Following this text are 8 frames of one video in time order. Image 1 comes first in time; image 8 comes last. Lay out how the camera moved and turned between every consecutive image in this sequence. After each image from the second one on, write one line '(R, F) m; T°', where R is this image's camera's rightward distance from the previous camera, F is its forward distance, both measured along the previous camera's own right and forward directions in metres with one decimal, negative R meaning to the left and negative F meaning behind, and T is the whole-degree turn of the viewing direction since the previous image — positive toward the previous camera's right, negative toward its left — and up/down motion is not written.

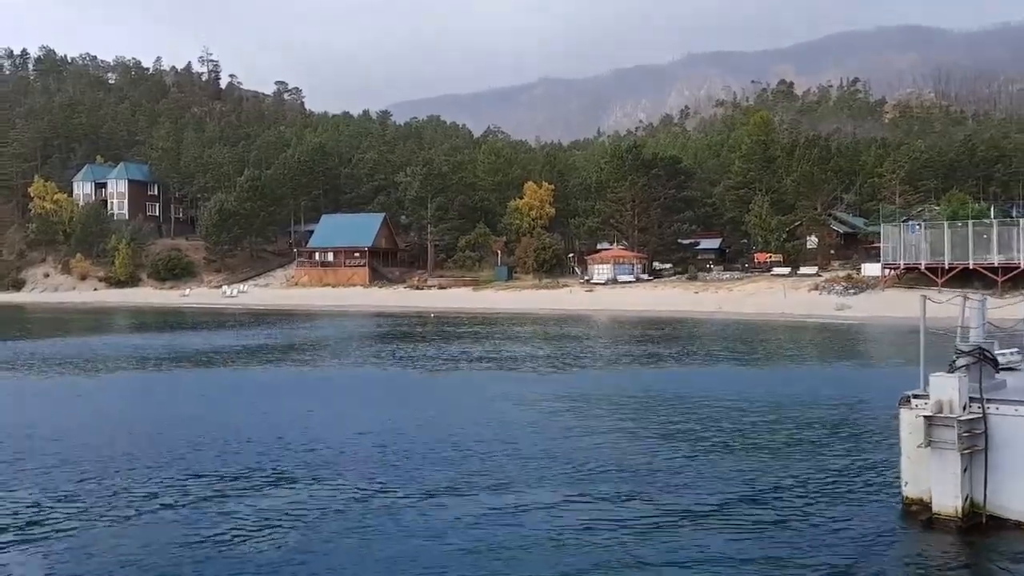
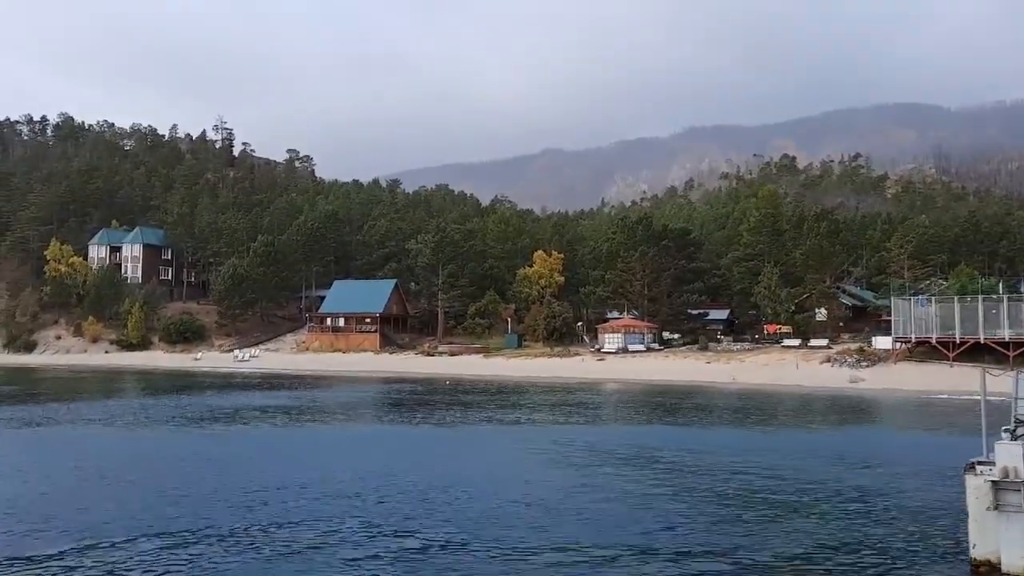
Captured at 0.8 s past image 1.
(-0.7, -0.5) m; 0°
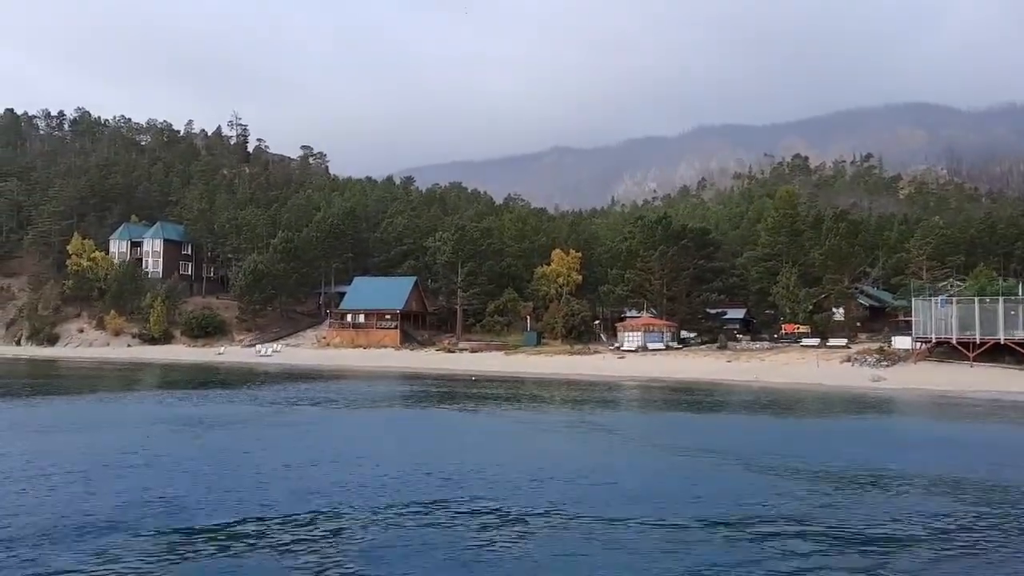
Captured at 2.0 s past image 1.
(-1.0, -0.7) m; 0°
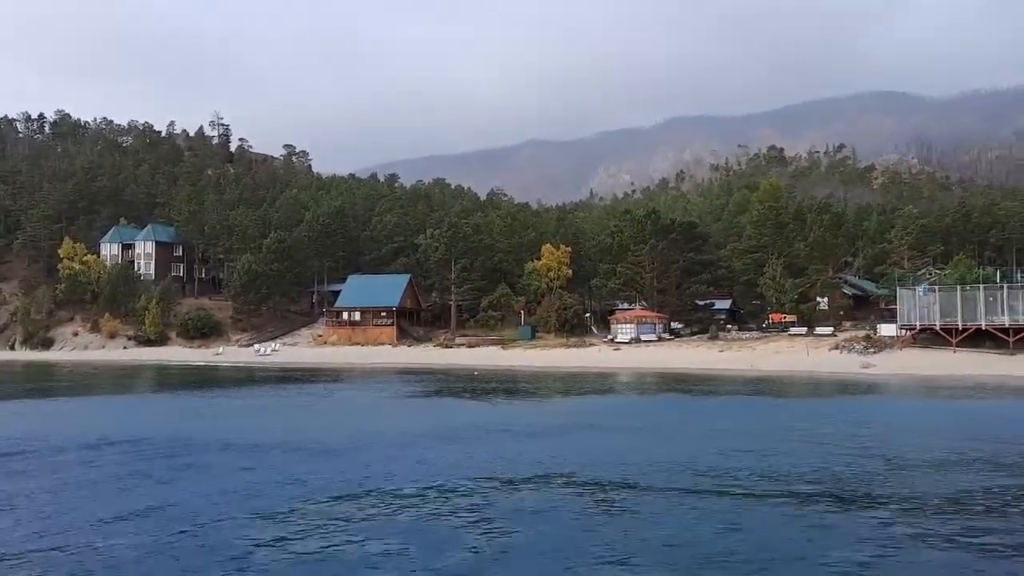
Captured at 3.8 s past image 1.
(-1.5, -1.5) m; +2°
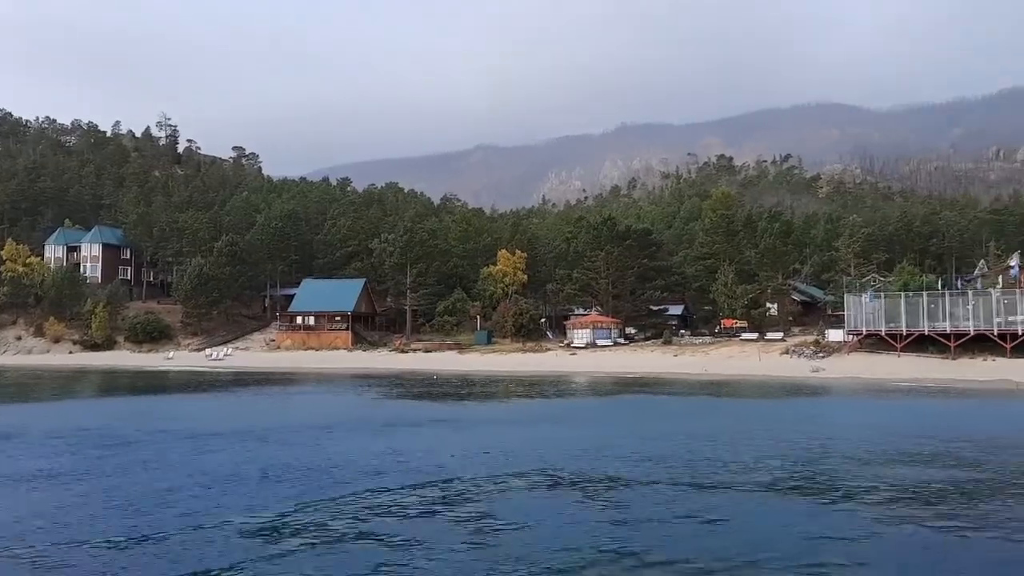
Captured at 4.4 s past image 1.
(-0.5, -0.3) m; +3°
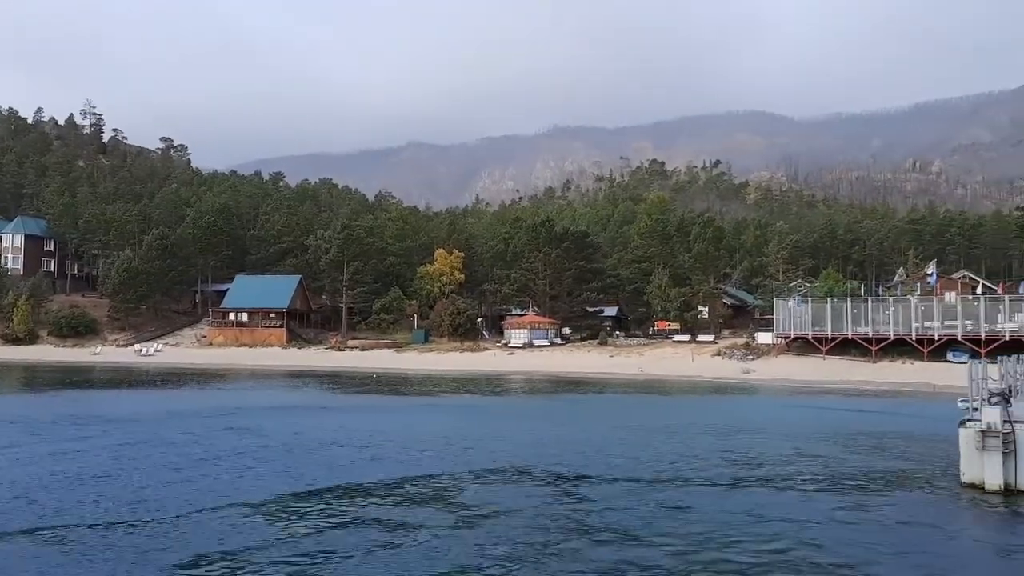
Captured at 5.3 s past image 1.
(-0.6, -0.4) m; +5°
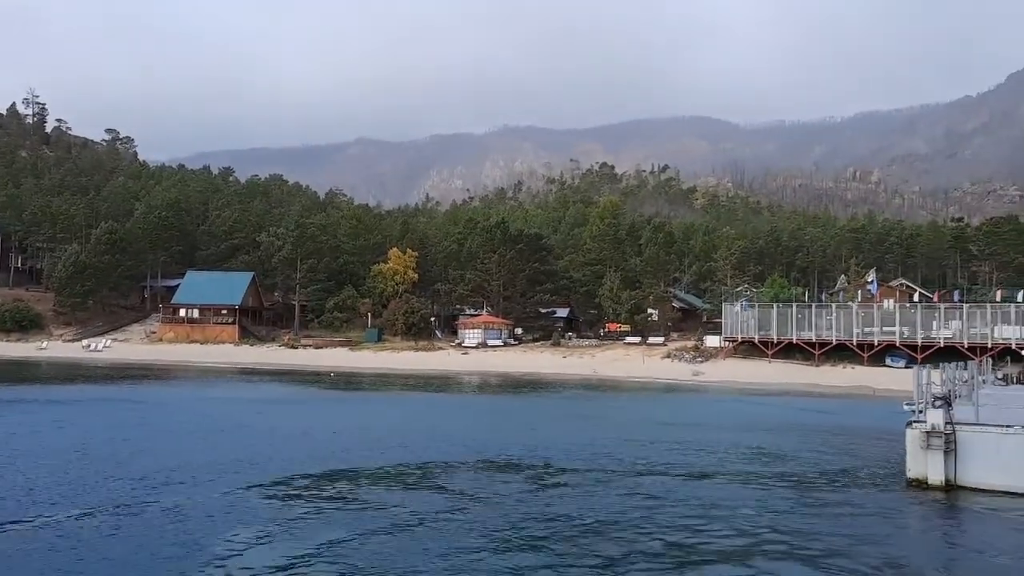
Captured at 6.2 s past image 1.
(-0.6, -0.8) m; +3°
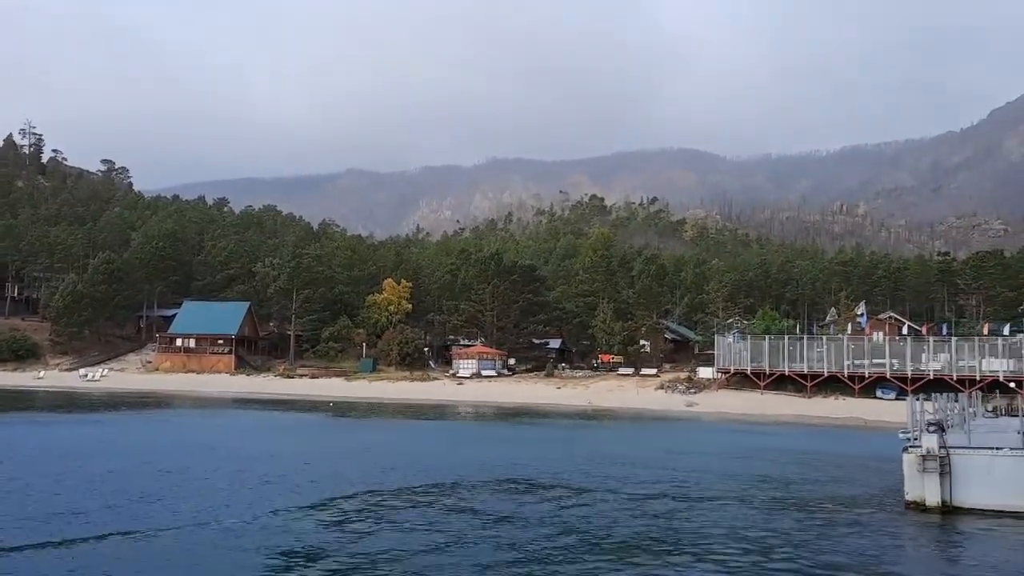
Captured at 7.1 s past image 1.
(-0.5, -0.9) m; +1°
